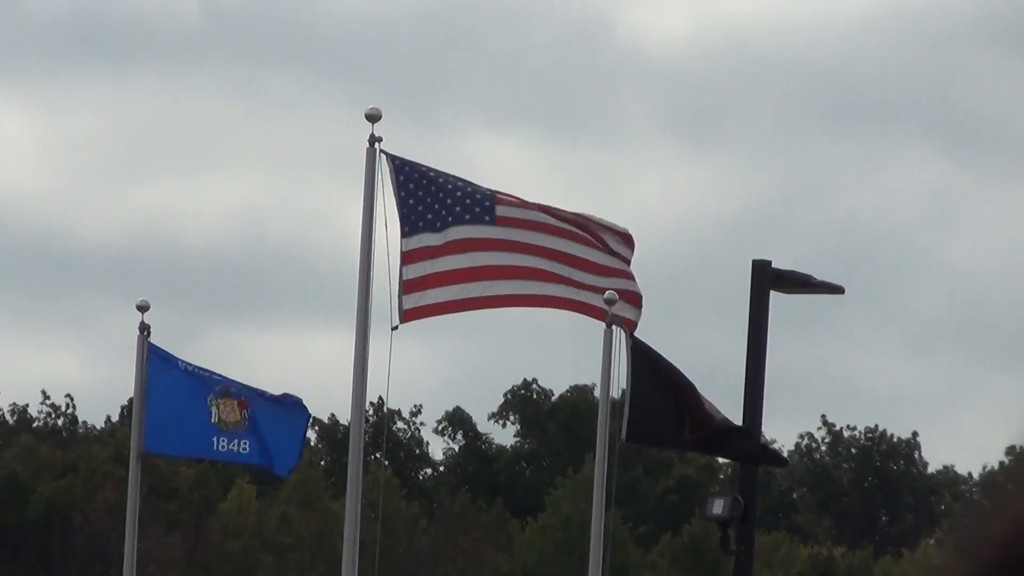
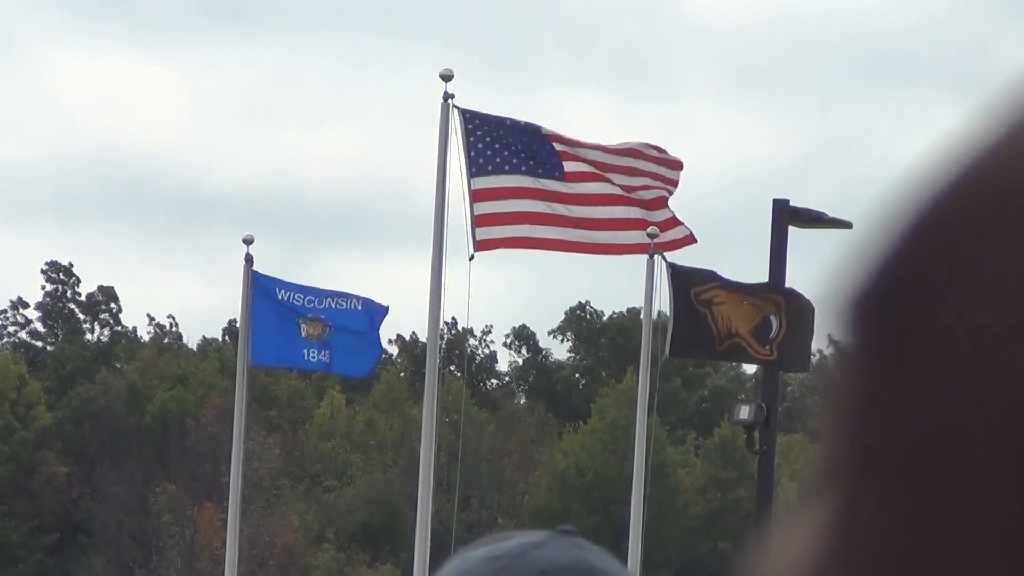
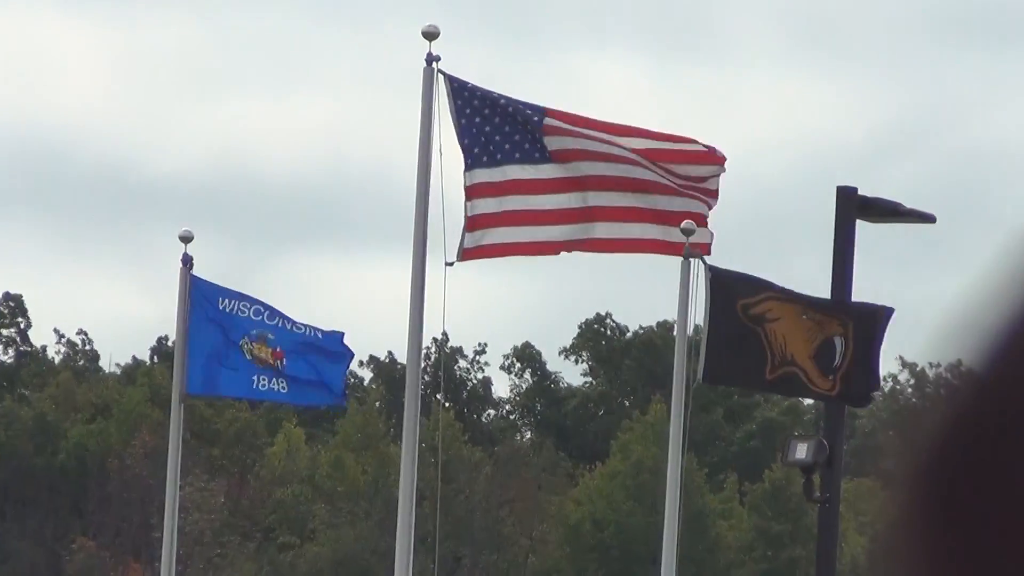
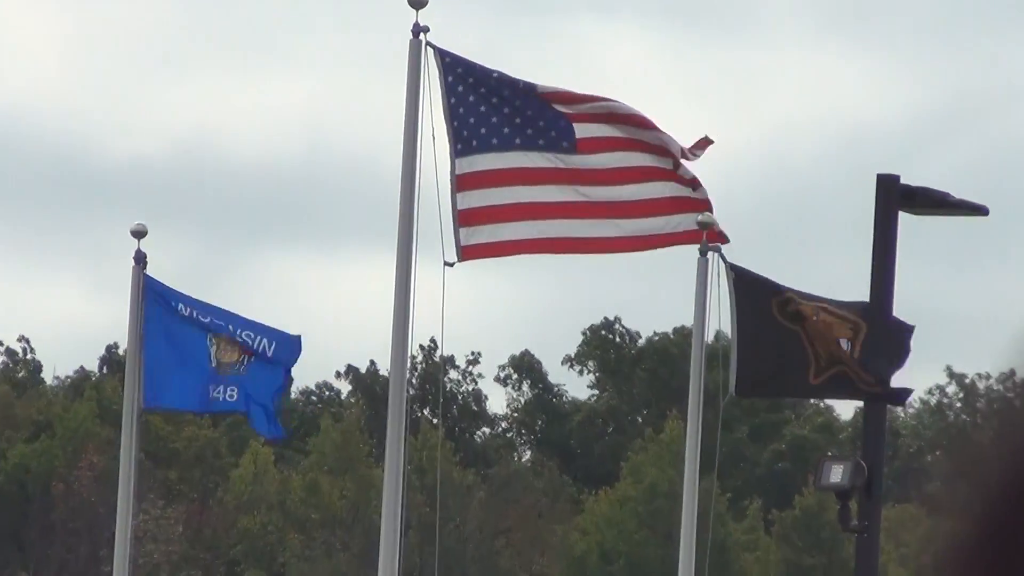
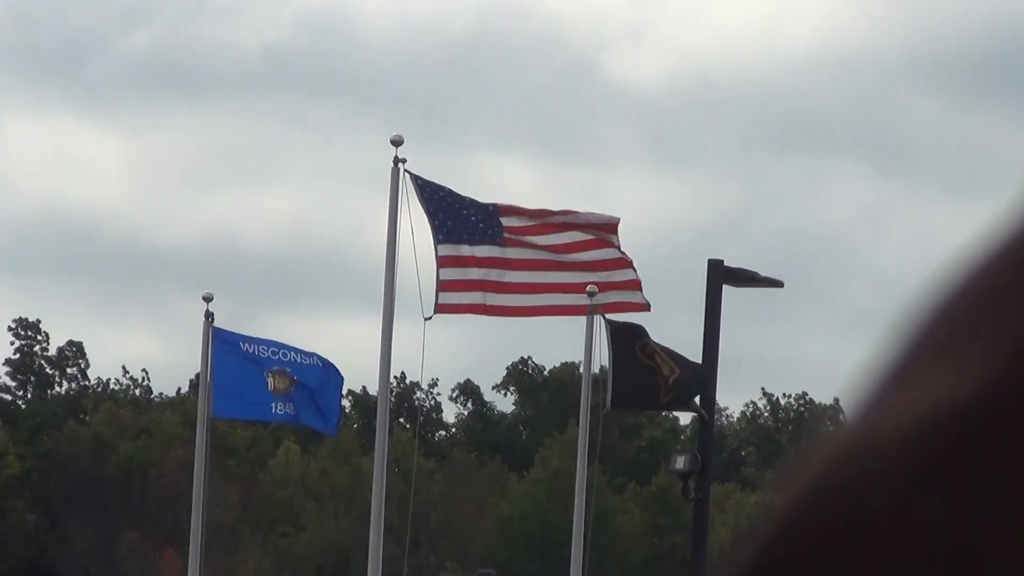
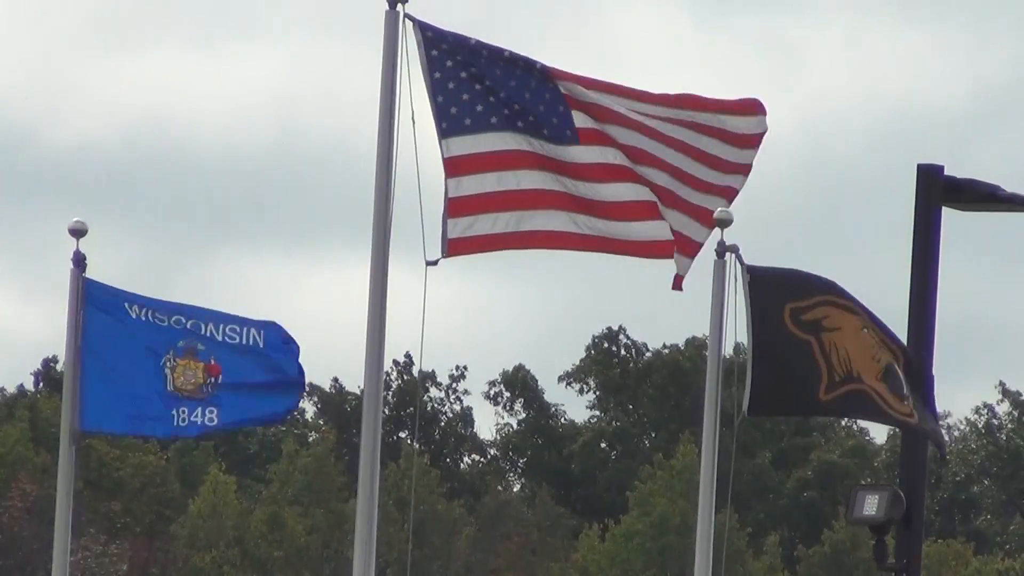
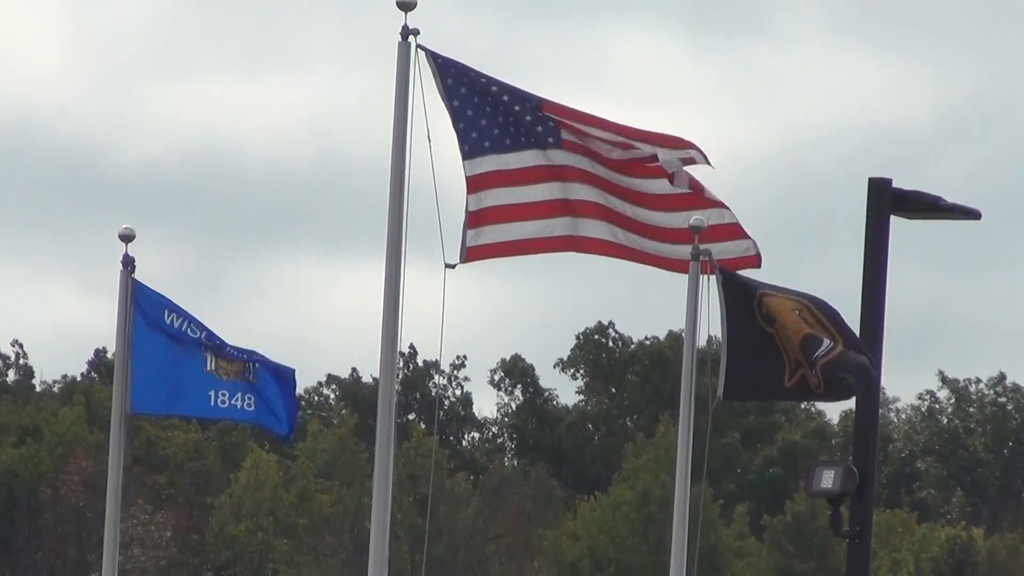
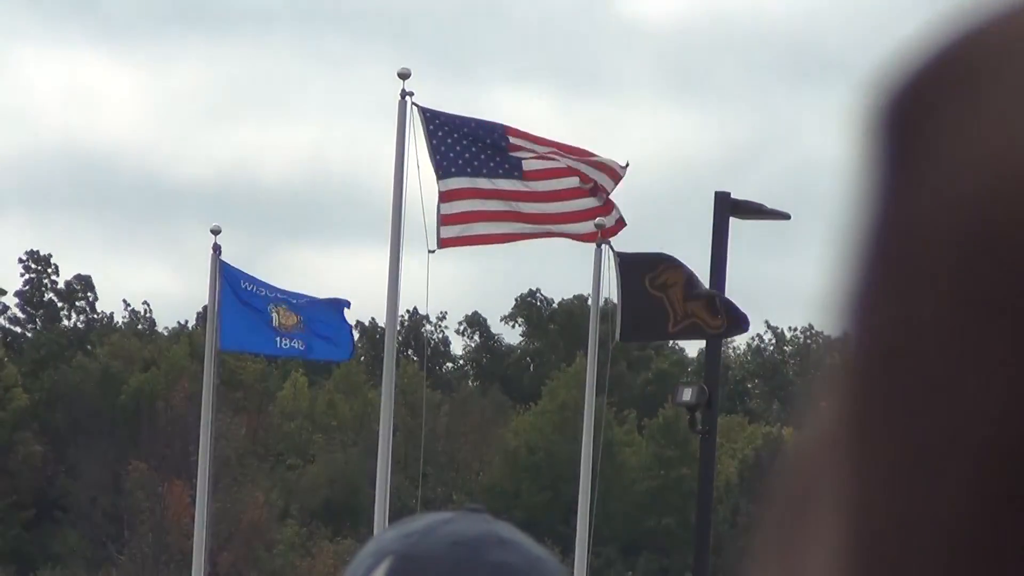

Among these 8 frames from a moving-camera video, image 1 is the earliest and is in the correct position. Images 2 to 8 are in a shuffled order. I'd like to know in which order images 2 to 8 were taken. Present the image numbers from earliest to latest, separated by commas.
5, 8, 2, 3, 4, 6, 7
